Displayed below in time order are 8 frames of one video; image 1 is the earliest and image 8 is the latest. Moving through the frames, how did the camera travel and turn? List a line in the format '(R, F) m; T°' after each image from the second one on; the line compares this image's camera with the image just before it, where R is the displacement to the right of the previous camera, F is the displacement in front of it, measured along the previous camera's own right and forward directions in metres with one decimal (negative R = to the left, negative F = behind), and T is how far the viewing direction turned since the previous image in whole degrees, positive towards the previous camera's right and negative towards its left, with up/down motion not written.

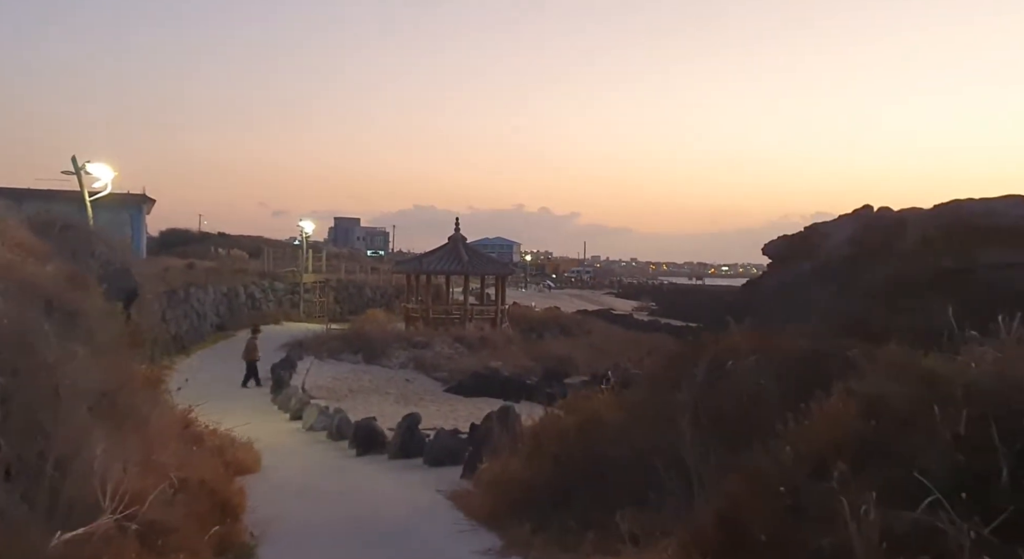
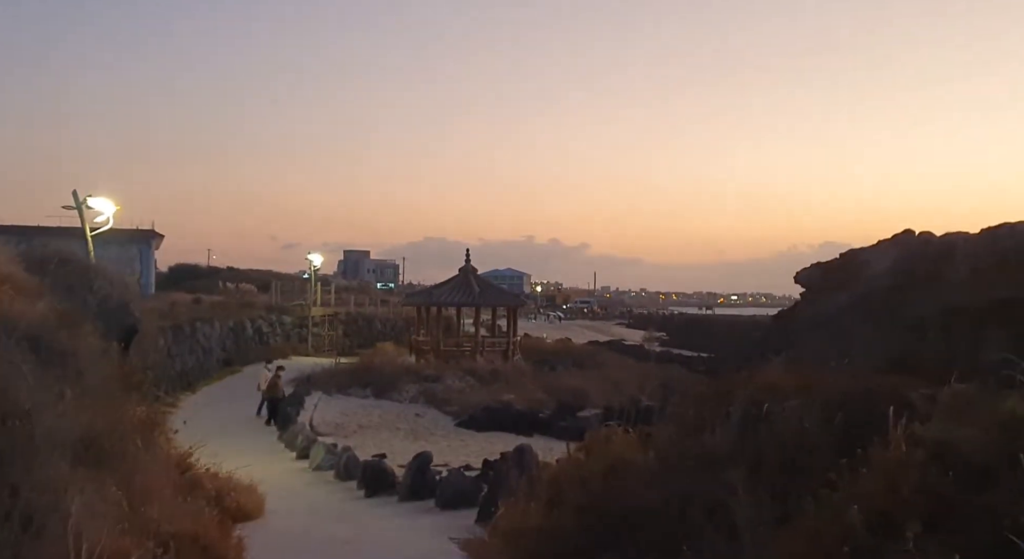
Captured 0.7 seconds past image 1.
(0.0, +0.5) m; -1°
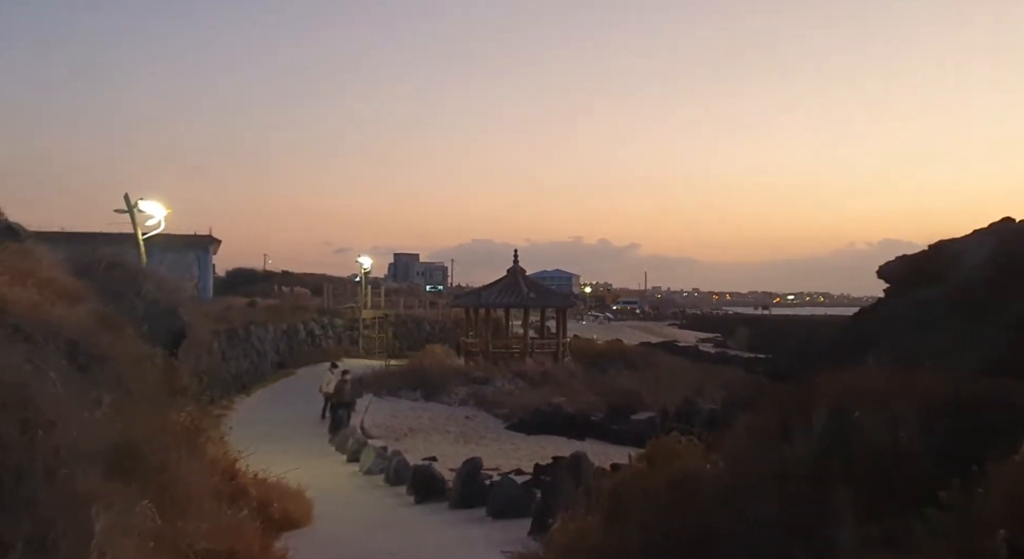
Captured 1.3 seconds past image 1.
(0.0, +0.4) m; -3°
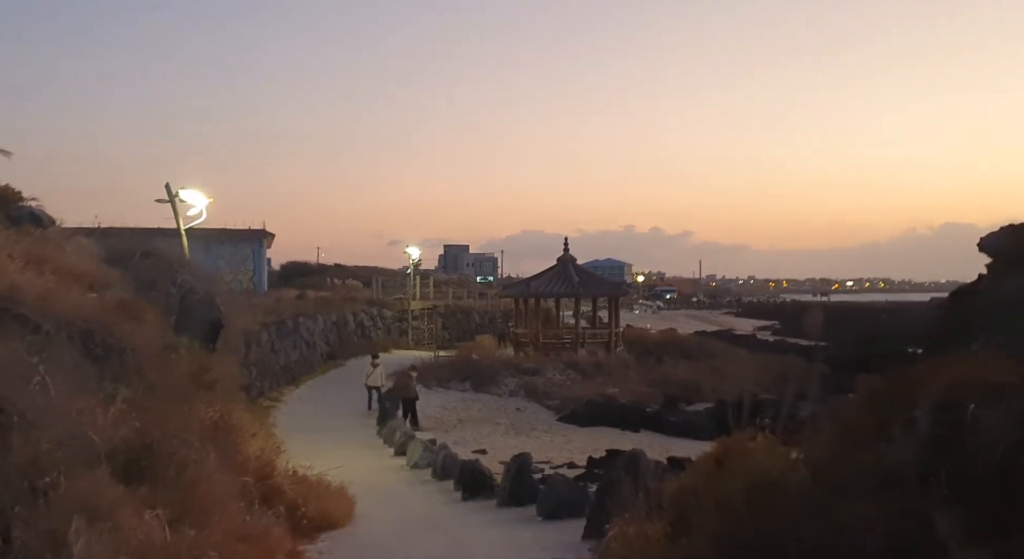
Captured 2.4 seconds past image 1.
(0.0, +0.7) m; -3°
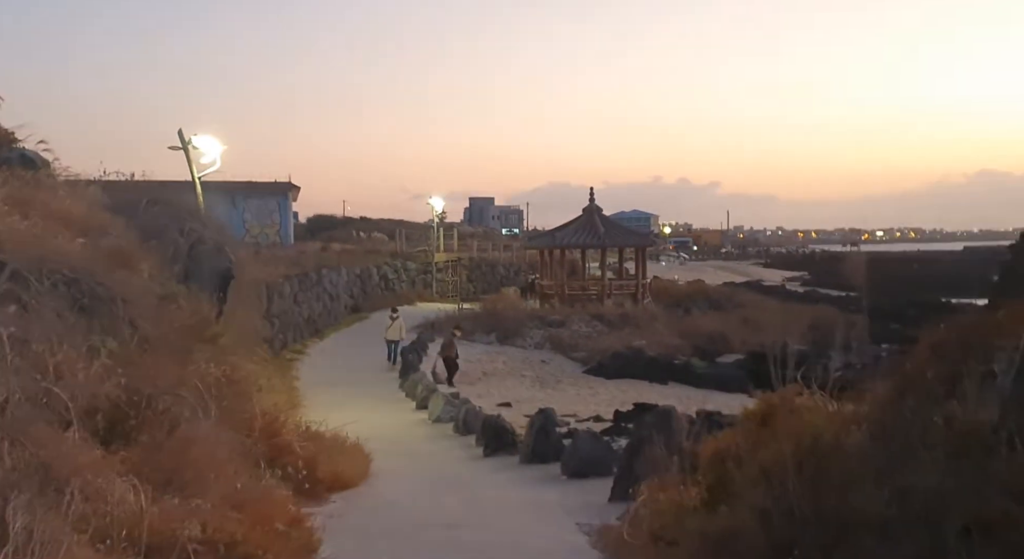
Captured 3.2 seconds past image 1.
(0.0, +0.6) m; -2°
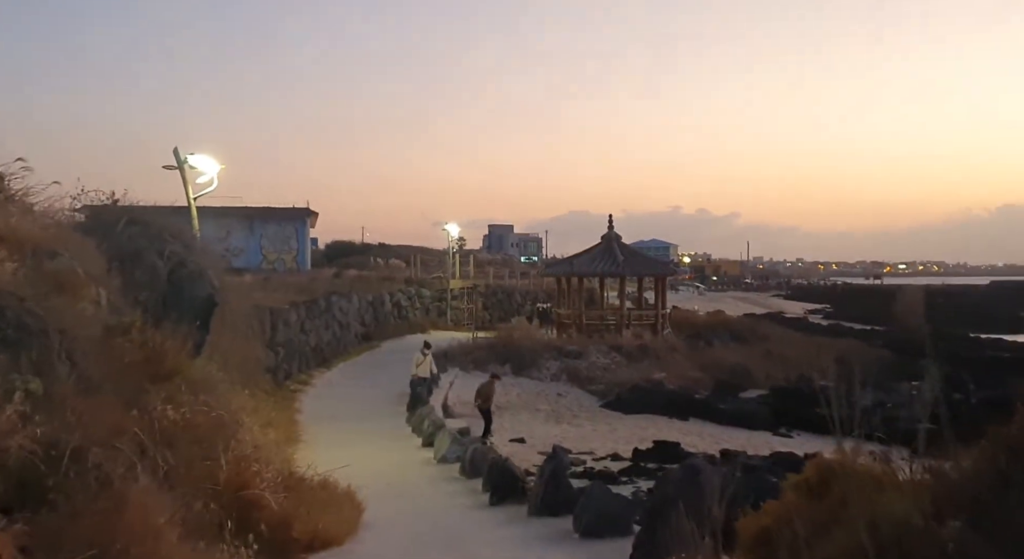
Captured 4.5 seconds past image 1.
(+0.1, +1.0) m; -1°
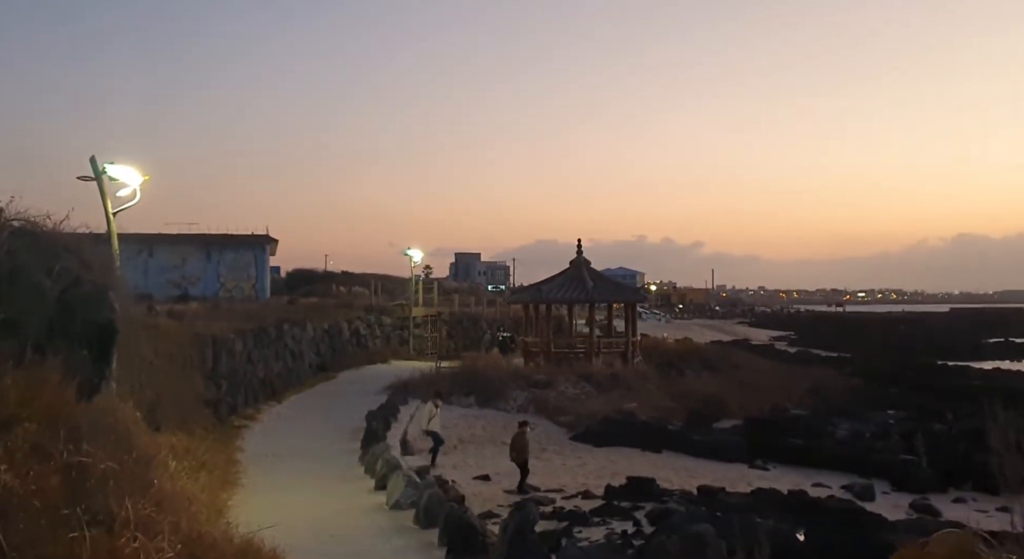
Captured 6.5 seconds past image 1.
(+0.1, +1.5) m; +2°
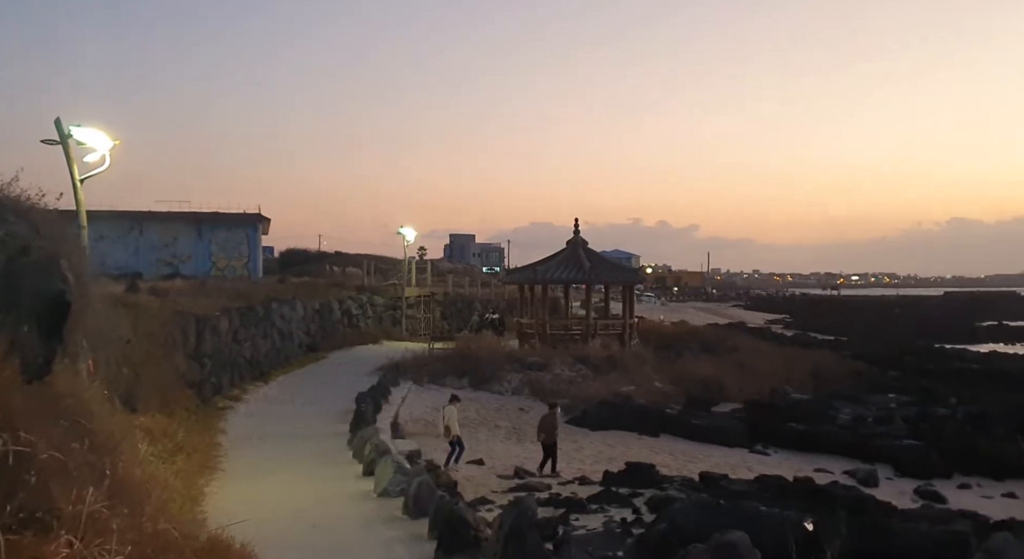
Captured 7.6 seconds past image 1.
(0.0, +0.8) m; 0°
